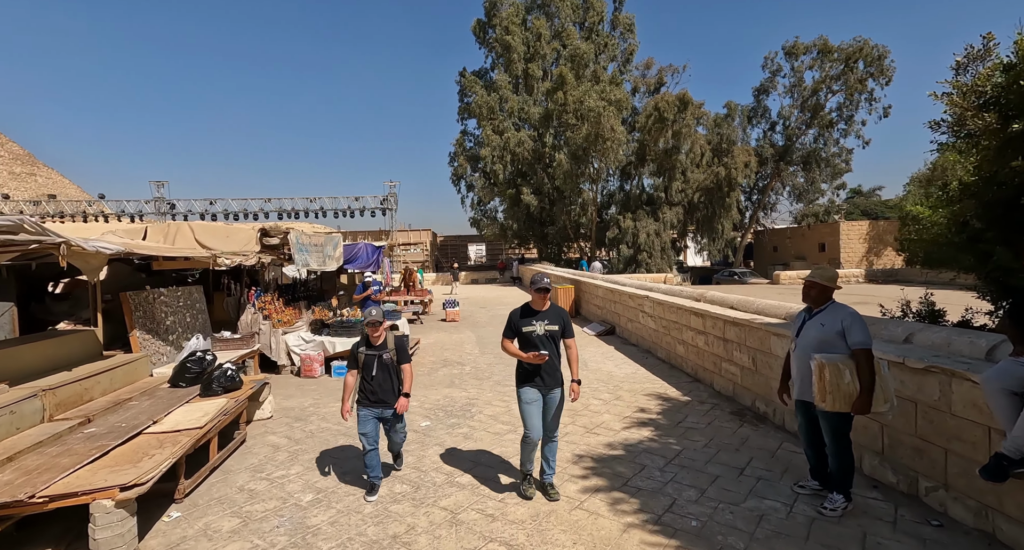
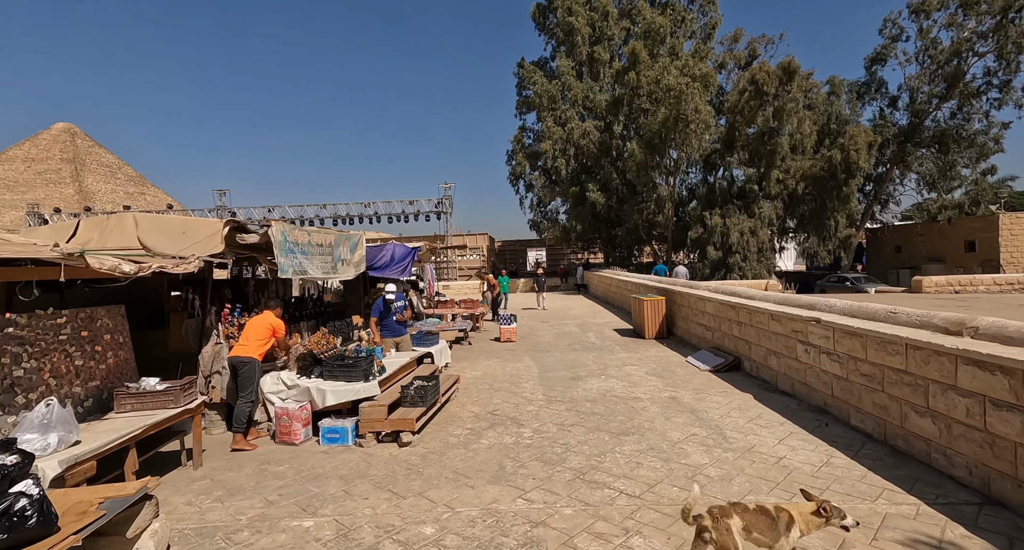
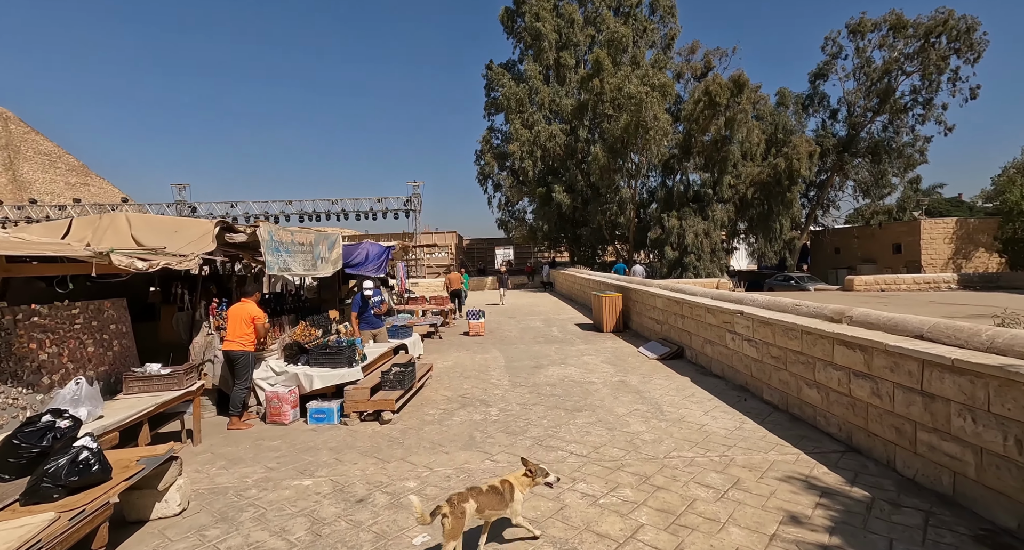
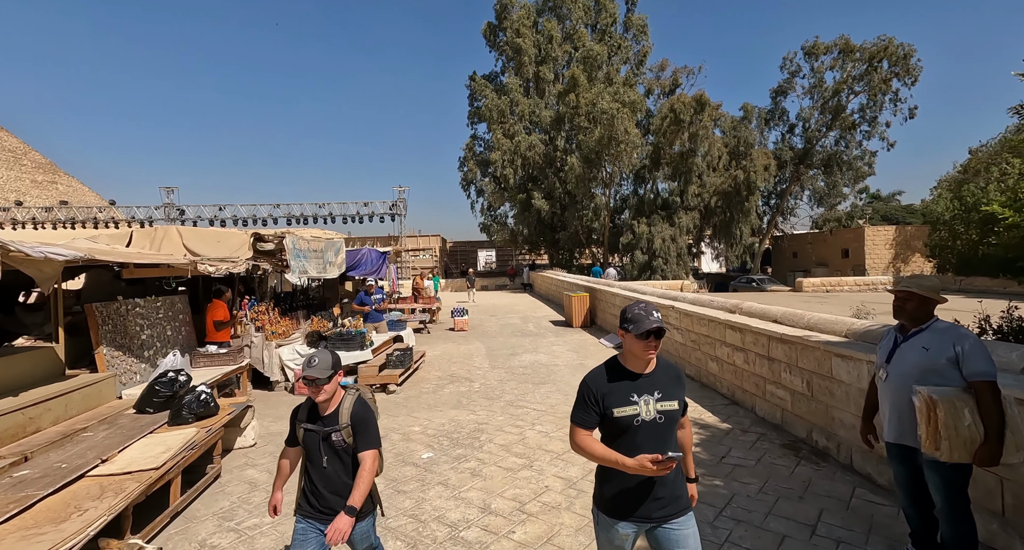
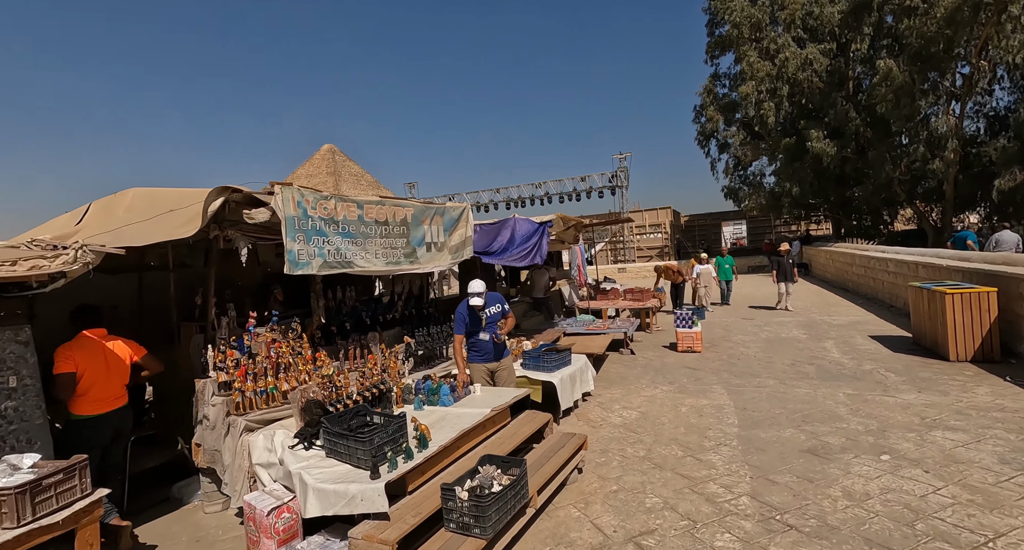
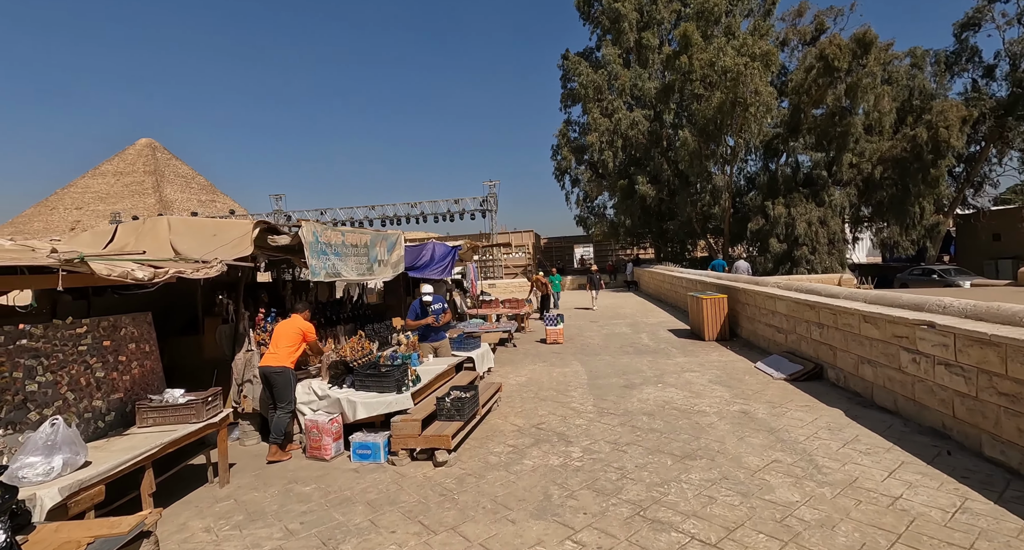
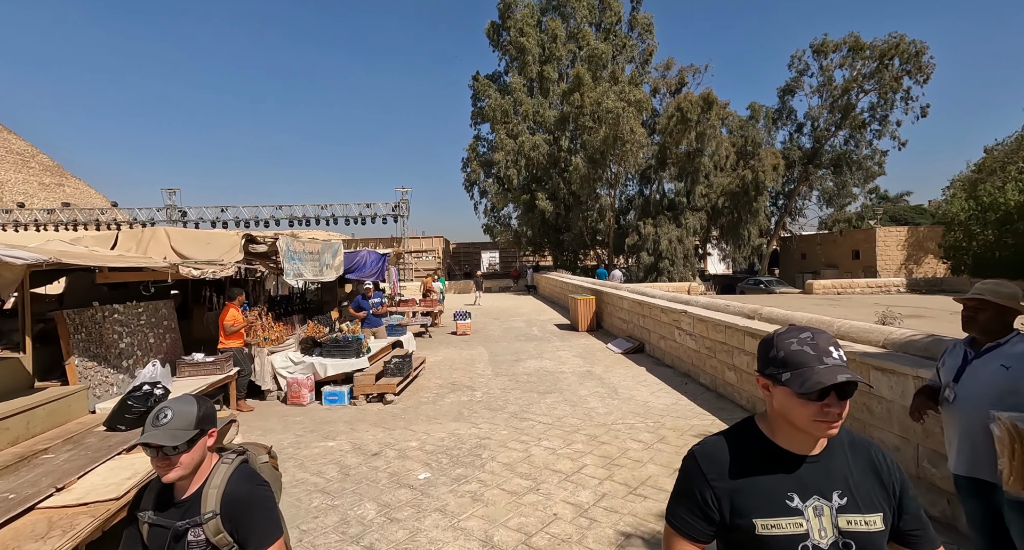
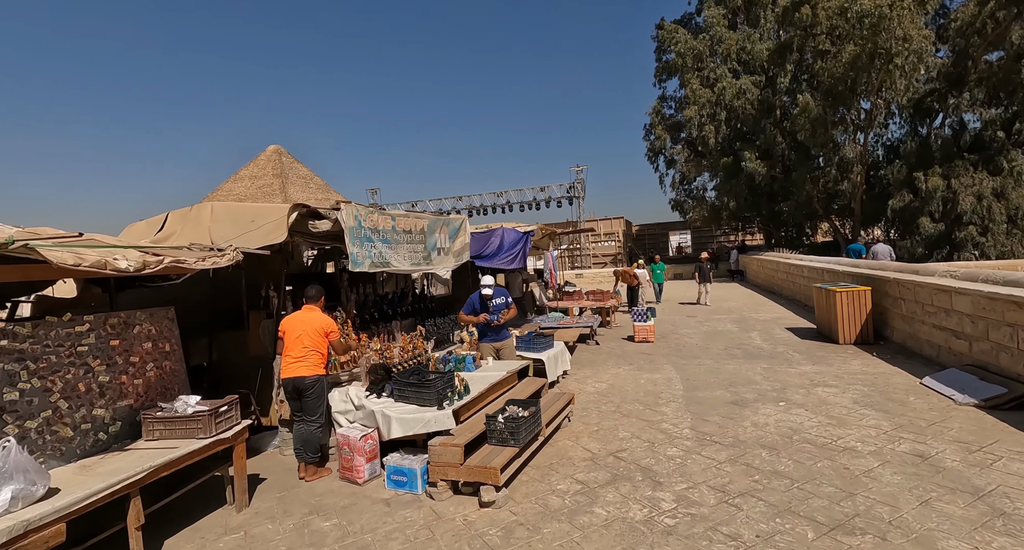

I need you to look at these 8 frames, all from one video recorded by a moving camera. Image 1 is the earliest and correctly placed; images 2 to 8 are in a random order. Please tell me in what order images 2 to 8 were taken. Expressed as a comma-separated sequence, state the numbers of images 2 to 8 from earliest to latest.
4, 7, 3, 2, 6, 8, 5
